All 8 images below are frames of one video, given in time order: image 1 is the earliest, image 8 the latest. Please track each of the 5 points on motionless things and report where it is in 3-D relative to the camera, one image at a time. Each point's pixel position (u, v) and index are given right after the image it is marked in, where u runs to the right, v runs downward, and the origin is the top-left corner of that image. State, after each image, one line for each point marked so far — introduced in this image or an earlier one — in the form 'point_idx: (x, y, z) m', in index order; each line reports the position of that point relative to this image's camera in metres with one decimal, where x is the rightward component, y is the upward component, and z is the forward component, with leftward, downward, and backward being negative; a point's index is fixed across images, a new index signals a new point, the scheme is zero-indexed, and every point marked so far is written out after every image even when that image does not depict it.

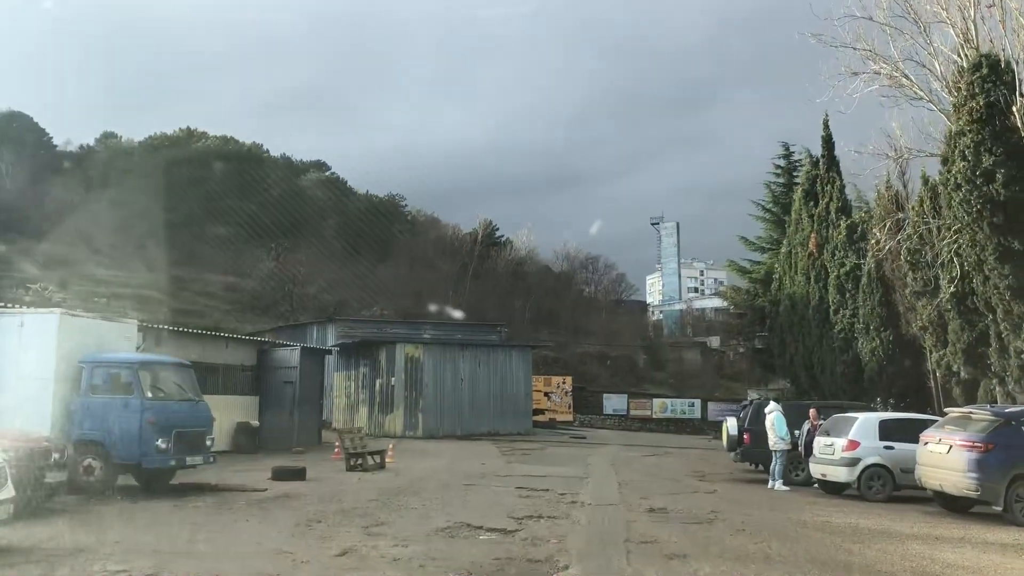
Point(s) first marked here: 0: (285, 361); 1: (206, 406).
0: (-6.2, -2.0, +19.6) m
1: (-4.8, -1.8, +11.1) m
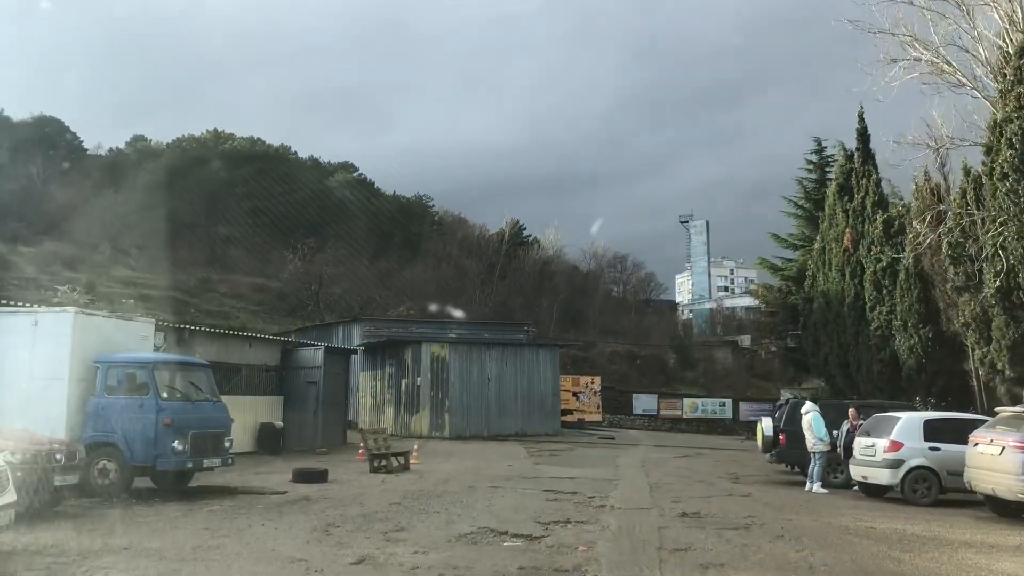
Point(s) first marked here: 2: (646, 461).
0: (-5.5, -2.0, +19.4) m
1: (-4.4, -1.8, +10.9) m
2: (+3.7, -4.8, +20.0) m
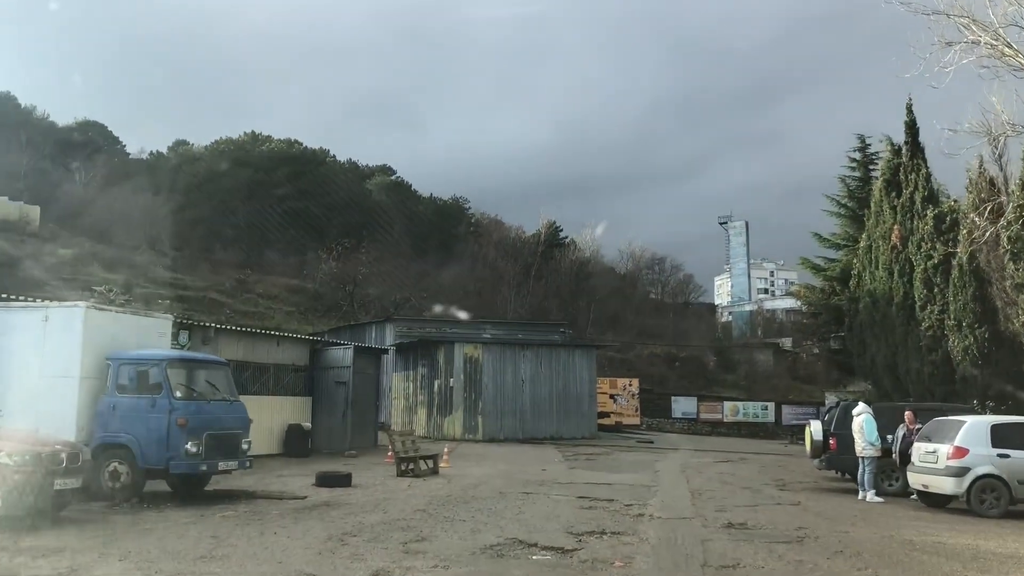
0: (-4.6, -1.9, +19.0) m
1: (-3.9, -1.7, +10.4) m
2: (+4.6, -4.7, +19.1) m
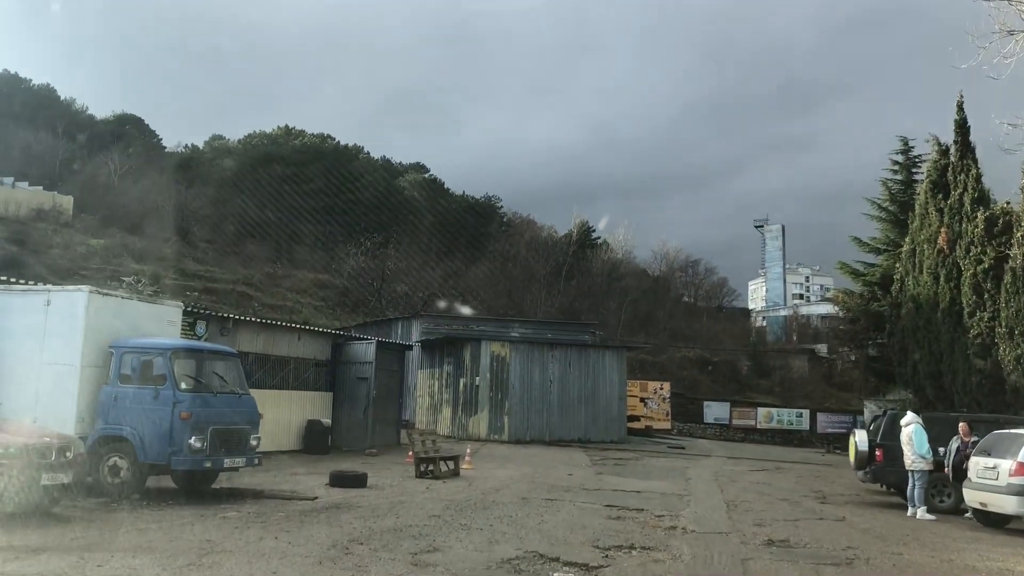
0: (-3.9, -1.8, +18.5) m
1: (-3.6, -1.6, +9.9) m
2: (+5.3, -4.7, +18.1) m
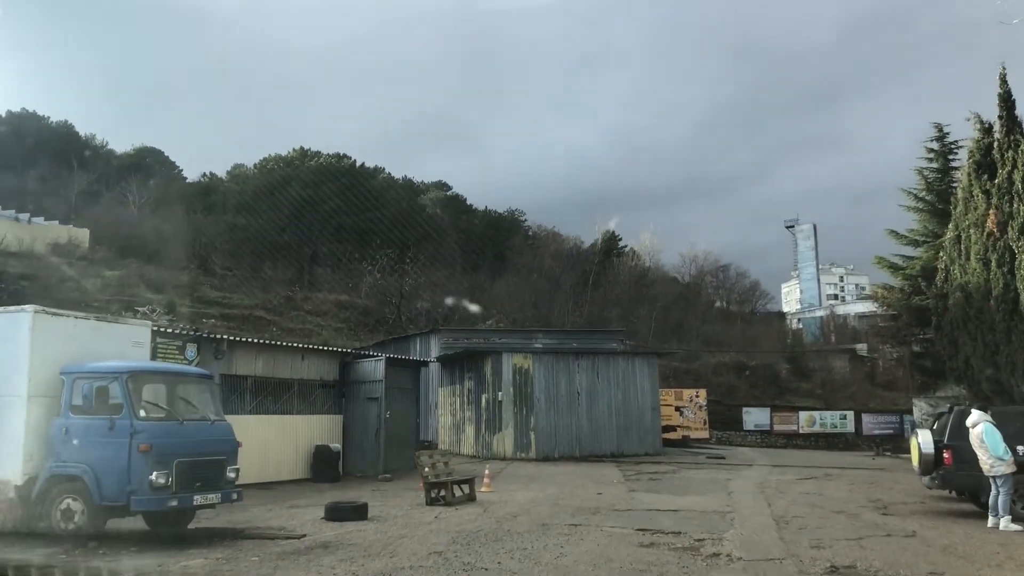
0: (-3.4, -2.1, +17.3) m
1: (-3.5, -1.7, +8.7) m
2: (+5.8, -4.5, +16.6) m
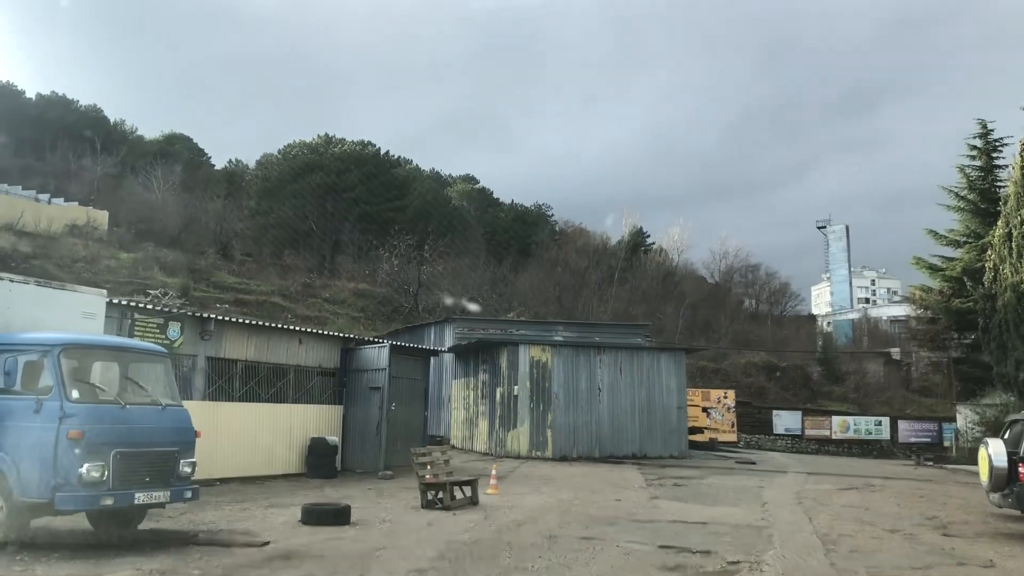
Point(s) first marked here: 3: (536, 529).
0: (-3.1, -1.7, +16.1) m
1: (-3.5, -1.3, +7.5) m
2: (+6.1, -4.3, +15.0) m
3: (+0.4, -3.2, +9.5) m
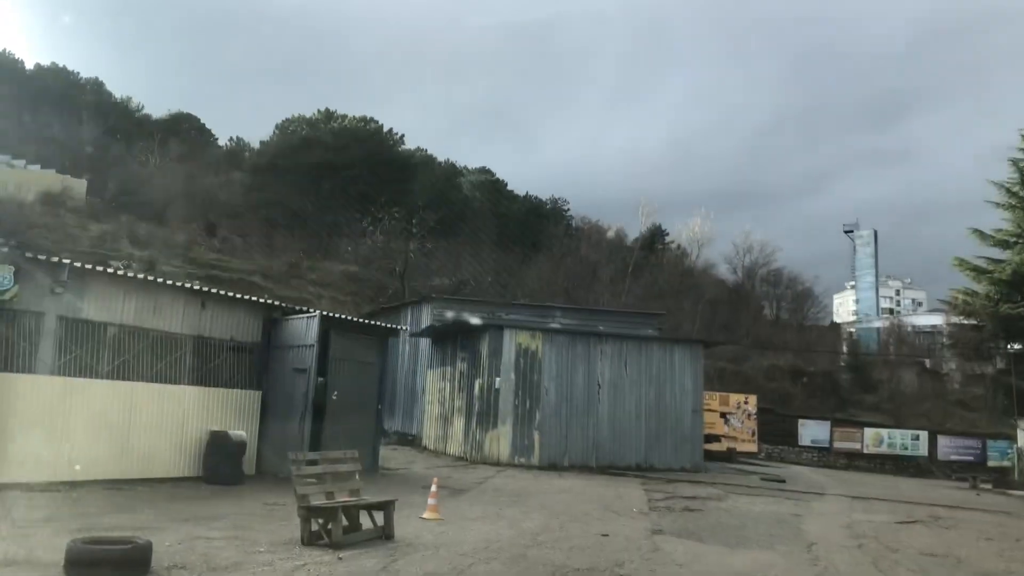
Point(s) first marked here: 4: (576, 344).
0: (-3.7, -0.9, +12.6) m
1: (-4.2, -0.5, +4.0) m
2: (+5.4, -3.8, +11.2) m
3: (-0.4, -2.5, +5.9) m
4: (+1.6, -1.4, +18.2) m
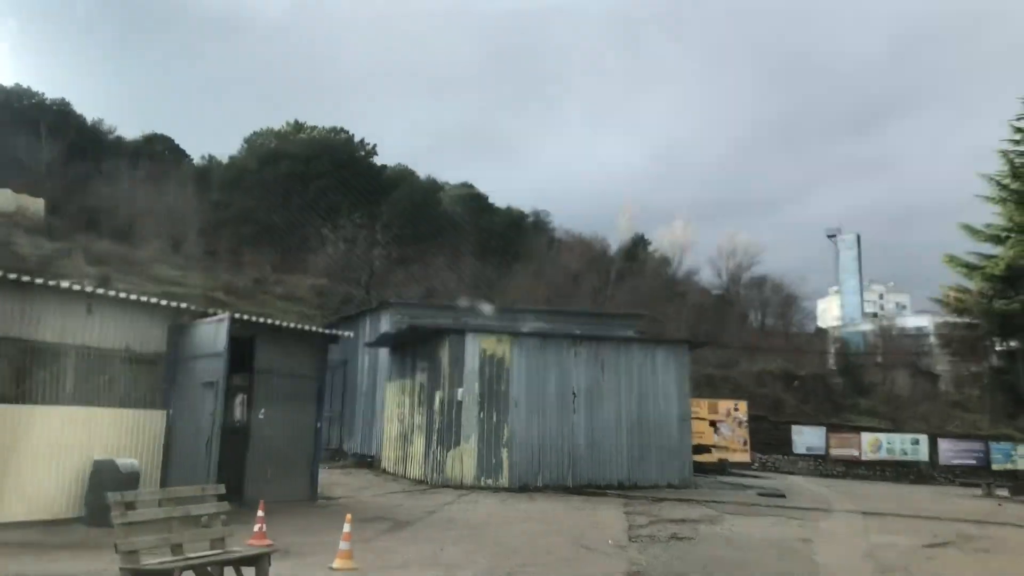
0: (-4.4, -0.9, +10.6) m
1: (-4.9, -0.3, +2.0) m
2: (+4.8, -3.5, +9.3) m
3: (-1.0, -2.2, +3.9) m
4: (+0.8, -1.4, +16.3) m
